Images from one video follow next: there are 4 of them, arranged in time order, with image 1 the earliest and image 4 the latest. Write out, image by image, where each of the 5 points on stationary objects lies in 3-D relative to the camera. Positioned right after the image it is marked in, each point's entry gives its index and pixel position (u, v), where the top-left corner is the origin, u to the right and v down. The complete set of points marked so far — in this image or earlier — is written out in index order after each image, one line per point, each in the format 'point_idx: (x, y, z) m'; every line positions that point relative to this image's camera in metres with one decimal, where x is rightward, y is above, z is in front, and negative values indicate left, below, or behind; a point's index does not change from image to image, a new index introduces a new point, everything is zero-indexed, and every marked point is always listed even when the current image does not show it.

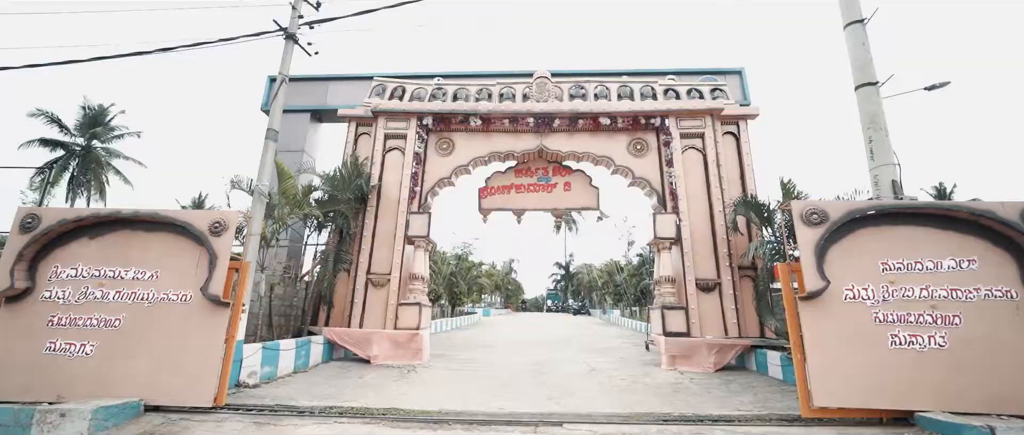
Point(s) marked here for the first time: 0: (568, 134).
0: (+1.2, +1.8, +8.8) m
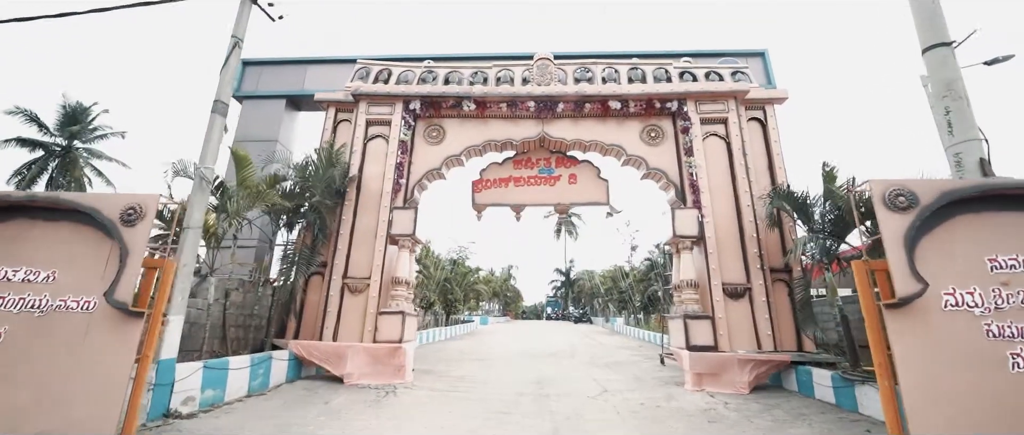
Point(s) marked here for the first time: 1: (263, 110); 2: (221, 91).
0: (+1.1, +1.8, +7.8) m
1: (-5.3, +2.3, +8.9) m
2: (-3.5, +1.5, +5.0) m
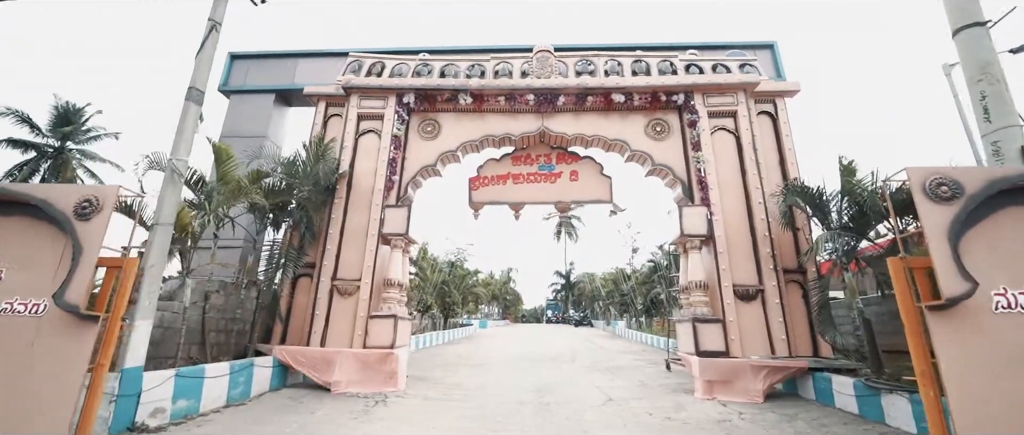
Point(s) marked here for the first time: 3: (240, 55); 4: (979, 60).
0: (+1.1, +1.9, +7.5) m
1: (-5.4, +2.3, +8.5) m
2: (-3.5, +1.5, +4.6) m
3: (-5.8, +3.5, +8.9) m
4: (+4.5, +1.5, +4.0) m
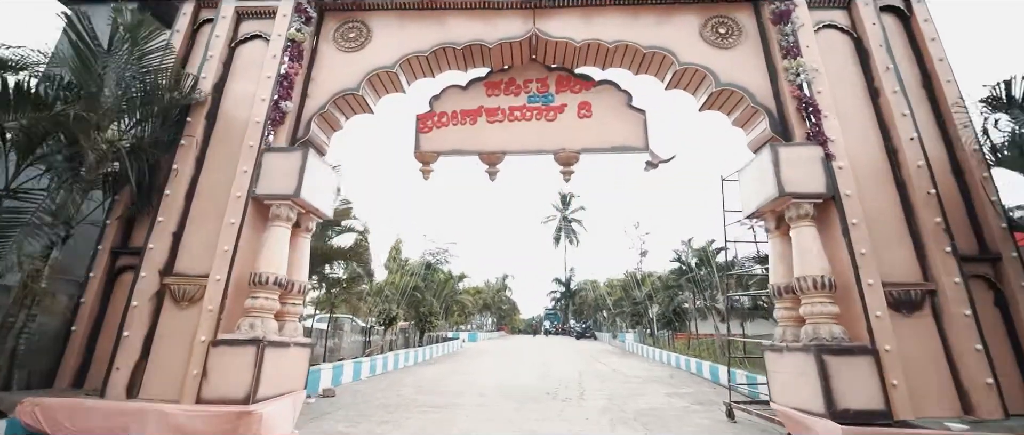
0: (+0.8, +2.3, +4.7) m
1: (-5.7, +2.7, +5.7) m
2: (-3.8, +2.1, +1.8) m
3: (-6.1, +3.9, +6.1) m
4: (+4.2, +2.1, +1.2) m
